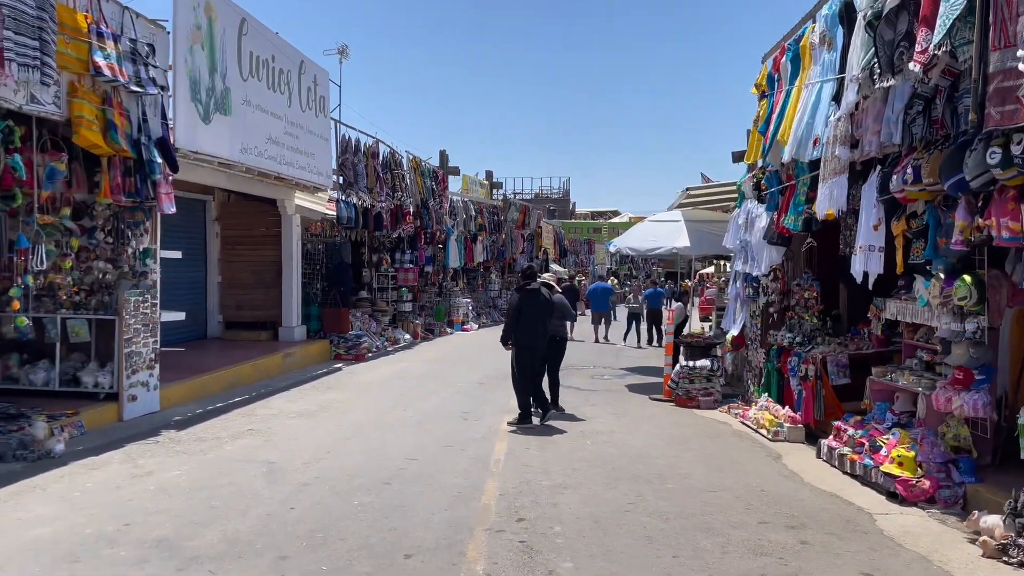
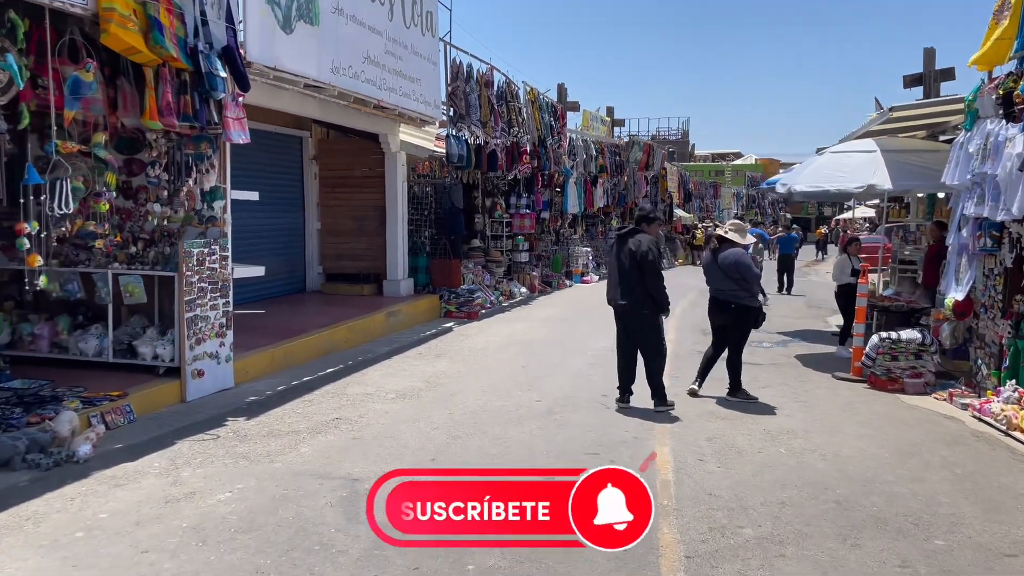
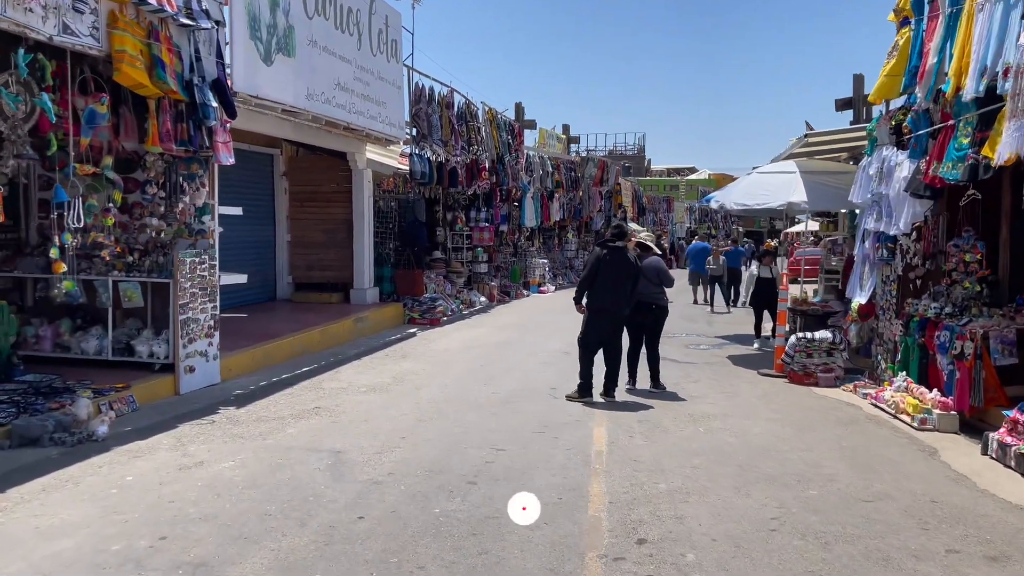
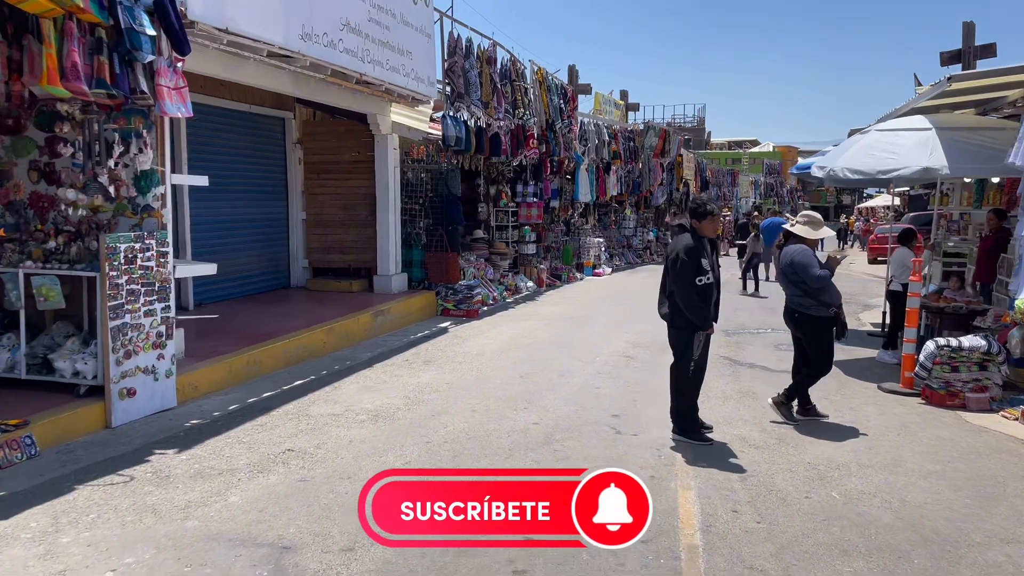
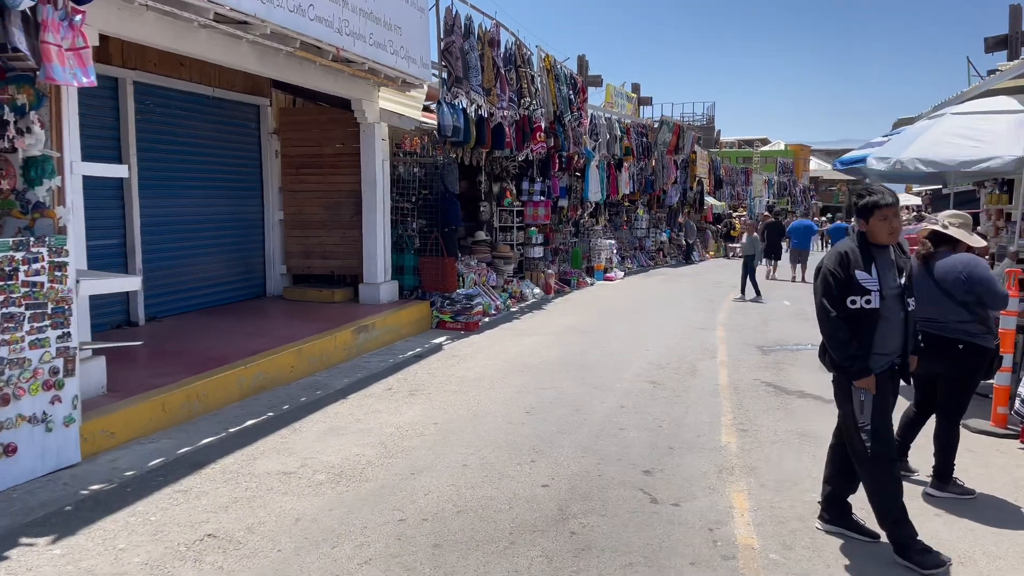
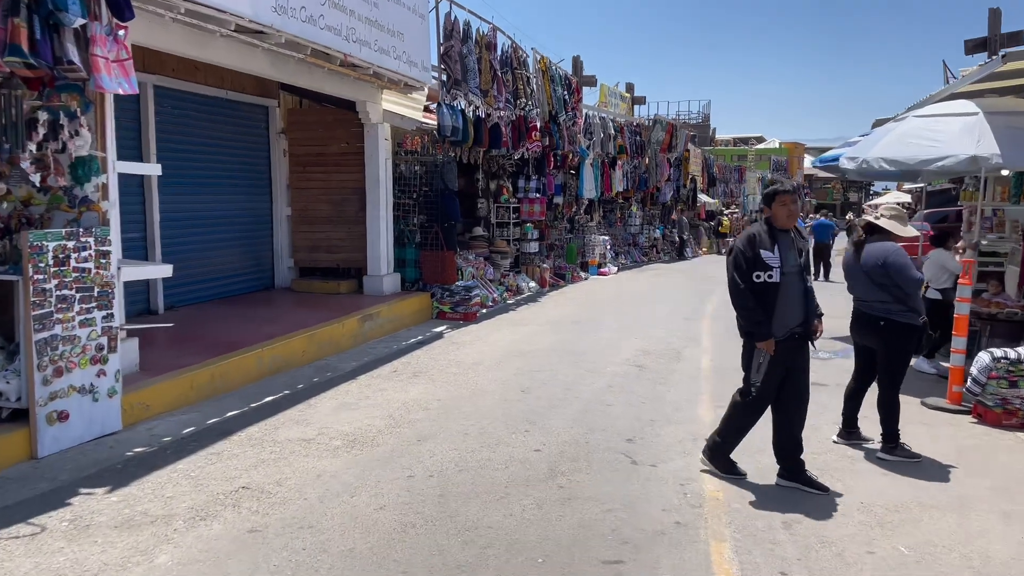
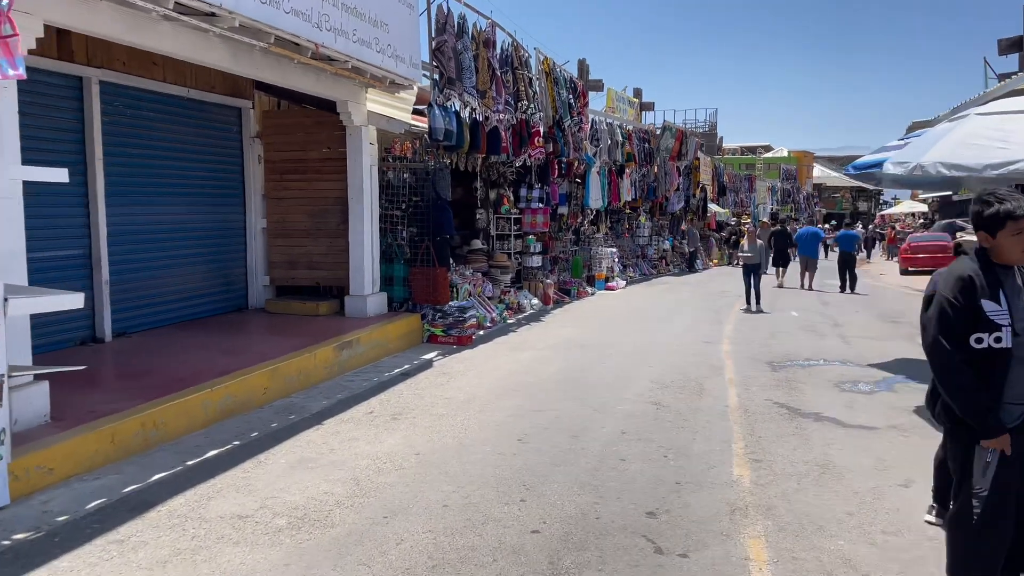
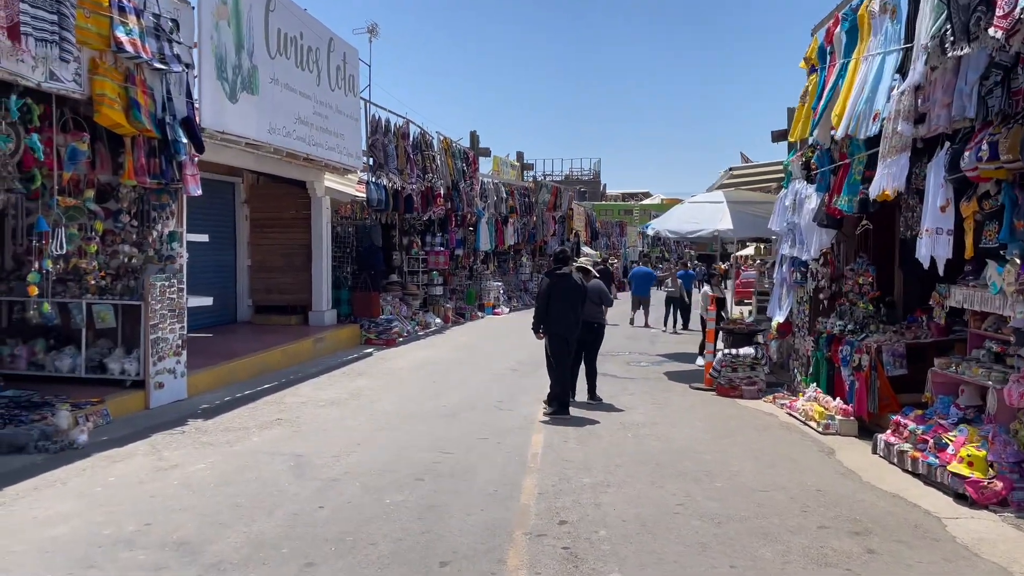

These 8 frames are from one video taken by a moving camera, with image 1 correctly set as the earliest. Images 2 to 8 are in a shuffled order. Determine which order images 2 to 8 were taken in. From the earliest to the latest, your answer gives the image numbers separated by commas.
8, 3, 2, 4, 6, 5, 7
